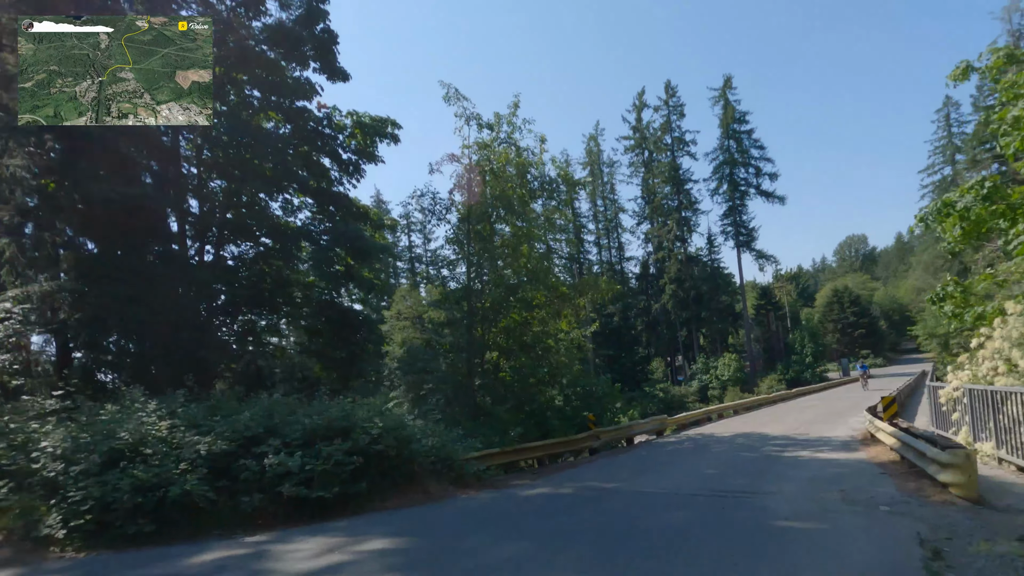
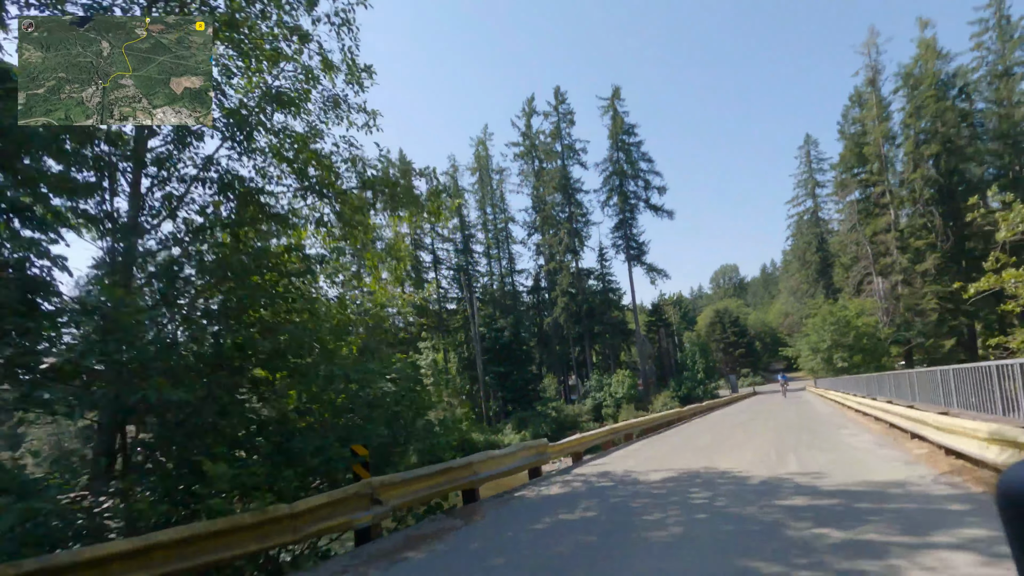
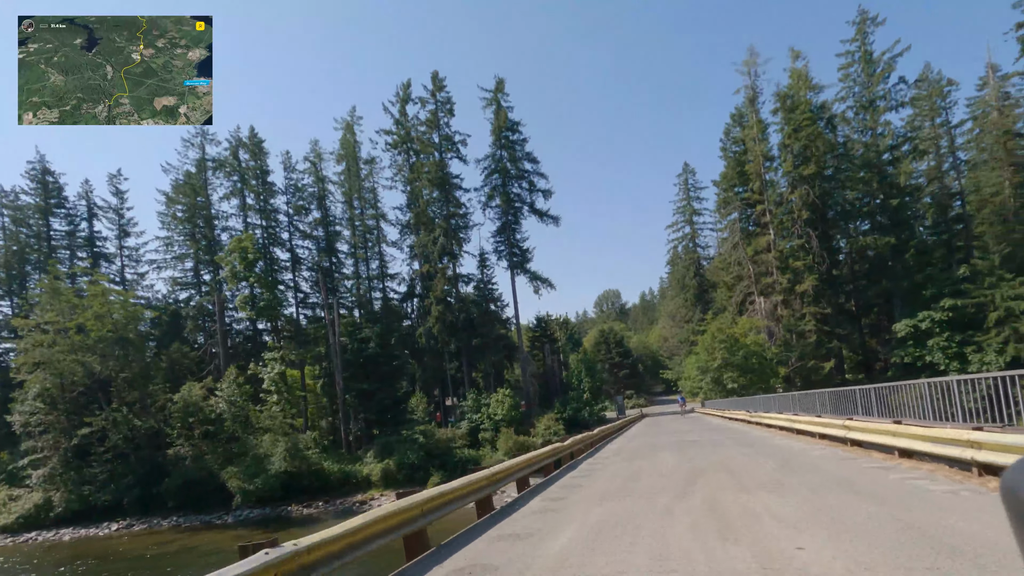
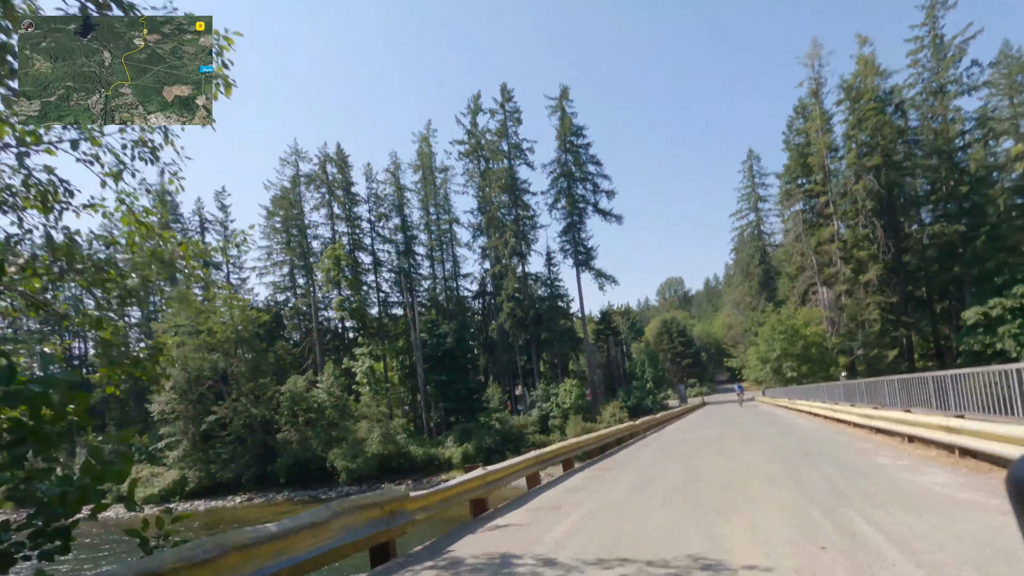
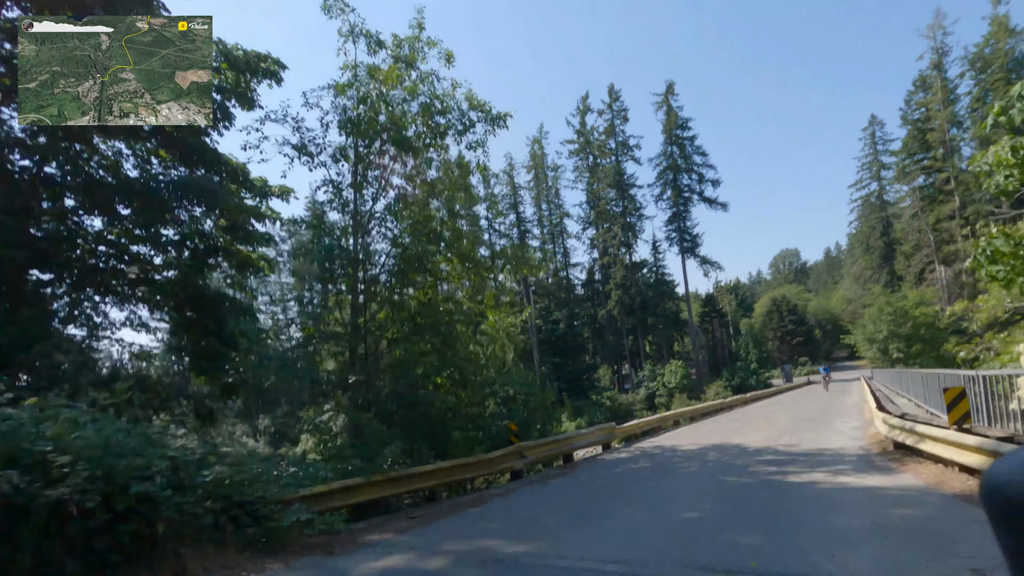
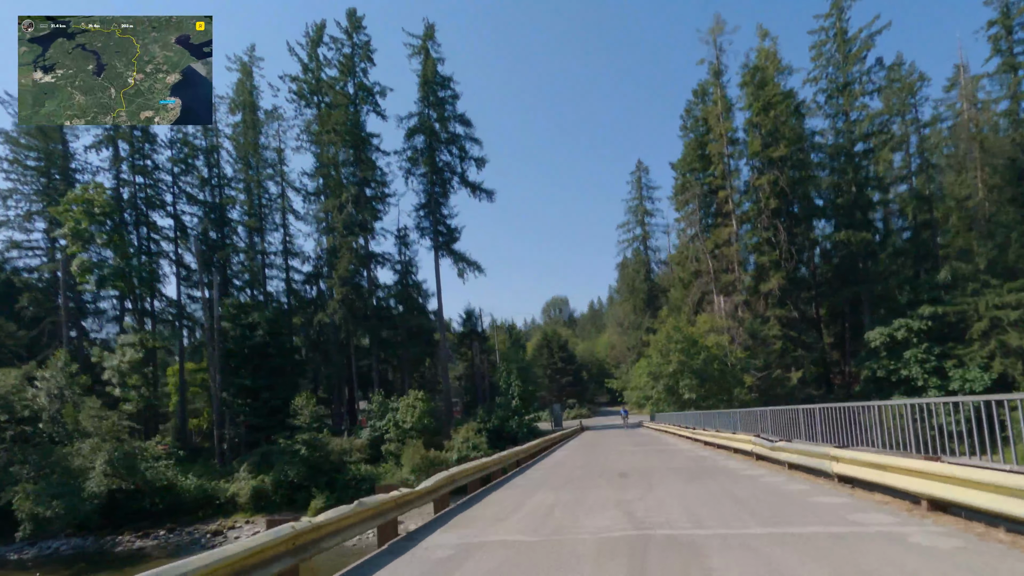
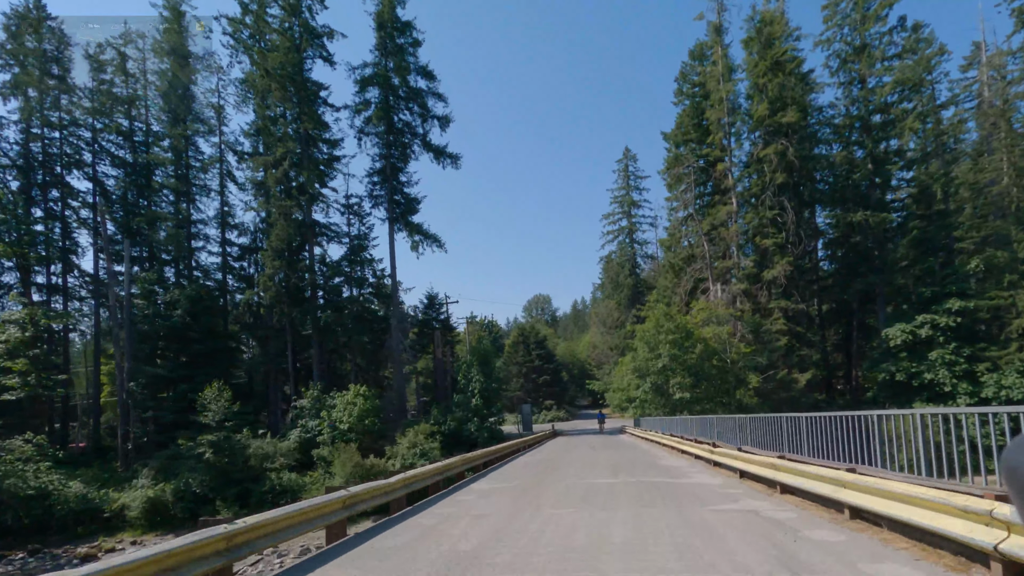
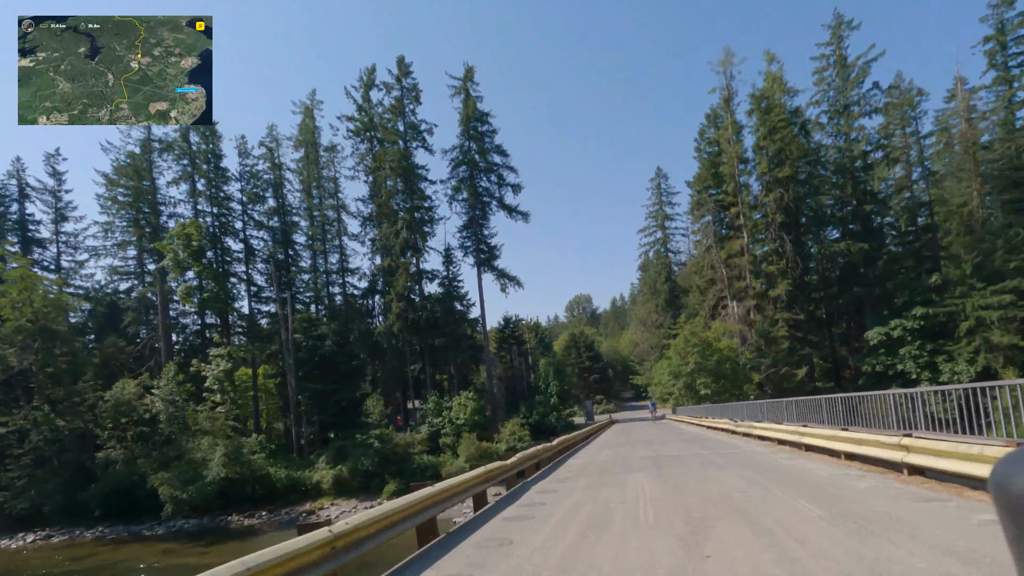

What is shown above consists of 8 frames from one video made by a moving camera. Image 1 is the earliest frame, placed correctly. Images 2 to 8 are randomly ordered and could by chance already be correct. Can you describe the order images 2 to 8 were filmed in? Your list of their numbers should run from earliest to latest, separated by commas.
5, 2, 4, 3, 8, 6, 7
